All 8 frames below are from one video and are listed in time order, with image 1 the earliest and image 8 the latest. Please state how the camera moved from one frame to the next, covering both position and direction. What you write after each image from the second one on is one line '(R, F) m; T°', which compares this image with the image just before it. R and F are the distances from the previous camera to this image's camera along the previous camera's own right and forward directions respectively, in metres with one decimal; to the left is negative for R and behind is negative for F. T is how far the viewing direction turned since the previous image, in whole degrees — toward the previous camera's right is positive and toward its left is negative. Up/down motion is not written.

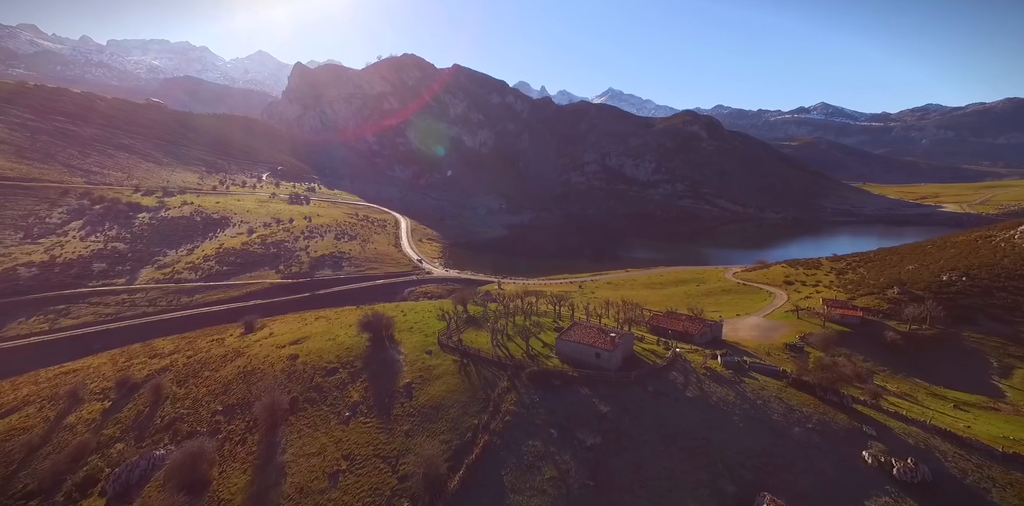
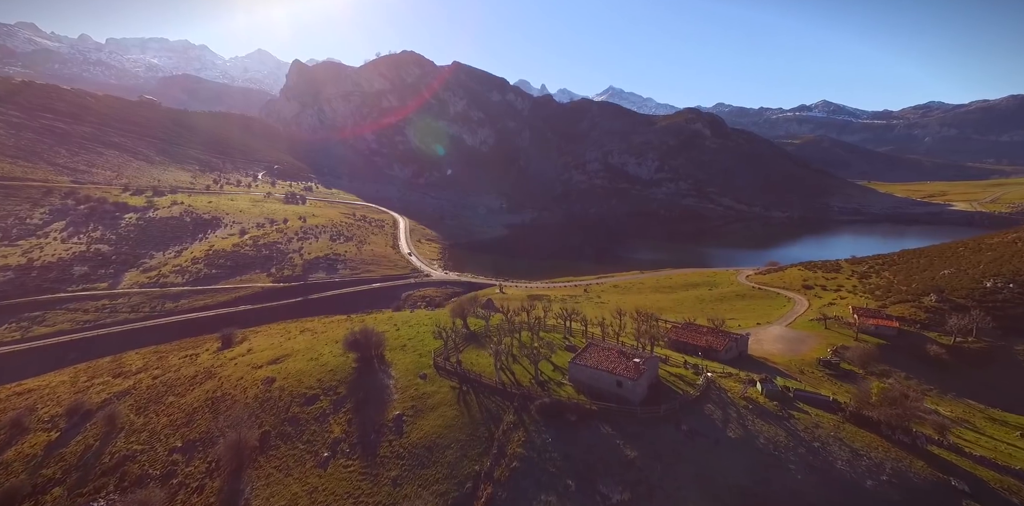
(-0.3, +3.8) m; 0°
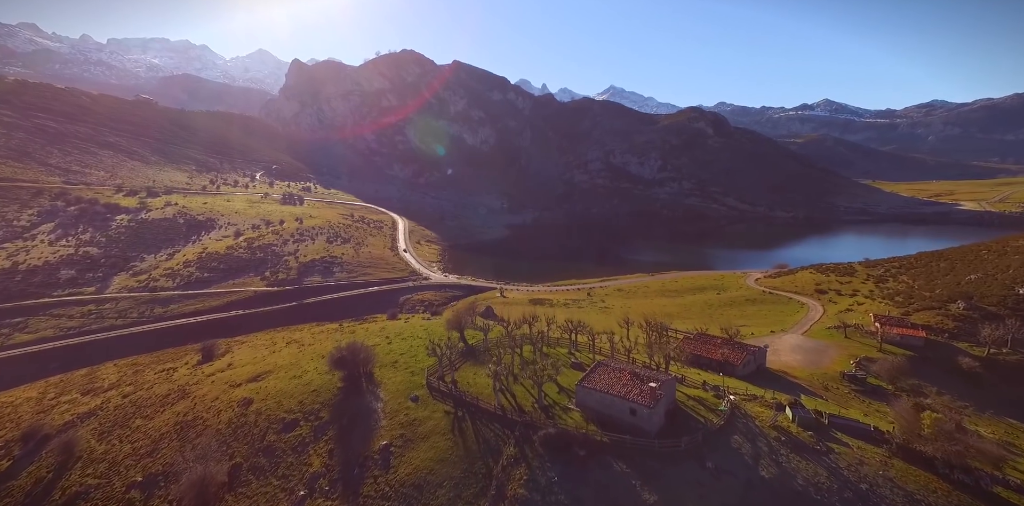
(0.0, +2.5) m; 0°
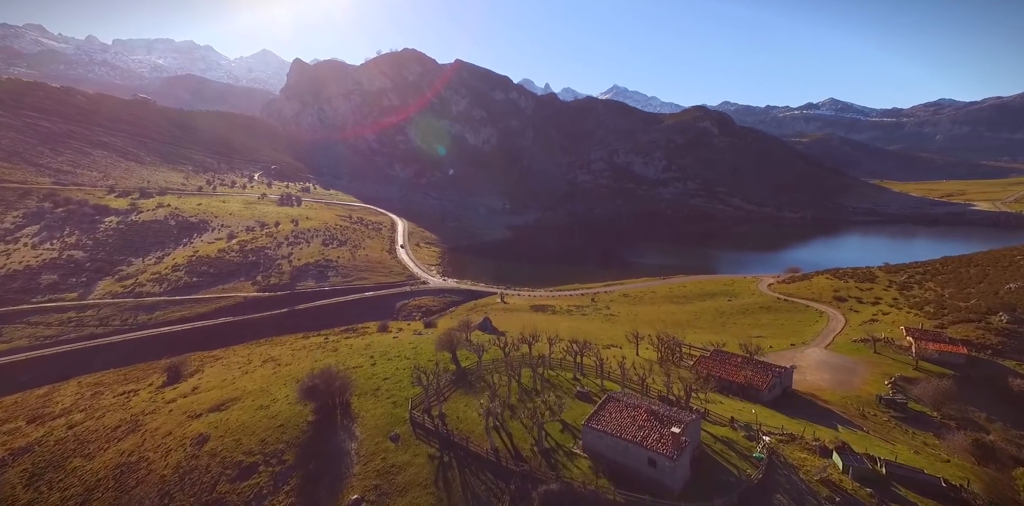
(+0.3, +3.4) m; 0°
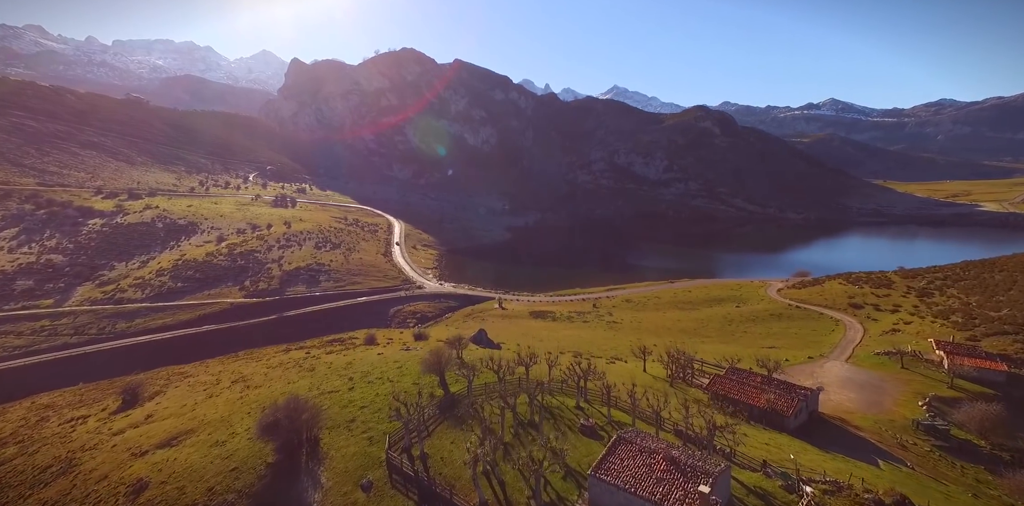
(+0.3, +3.1) m; 0°
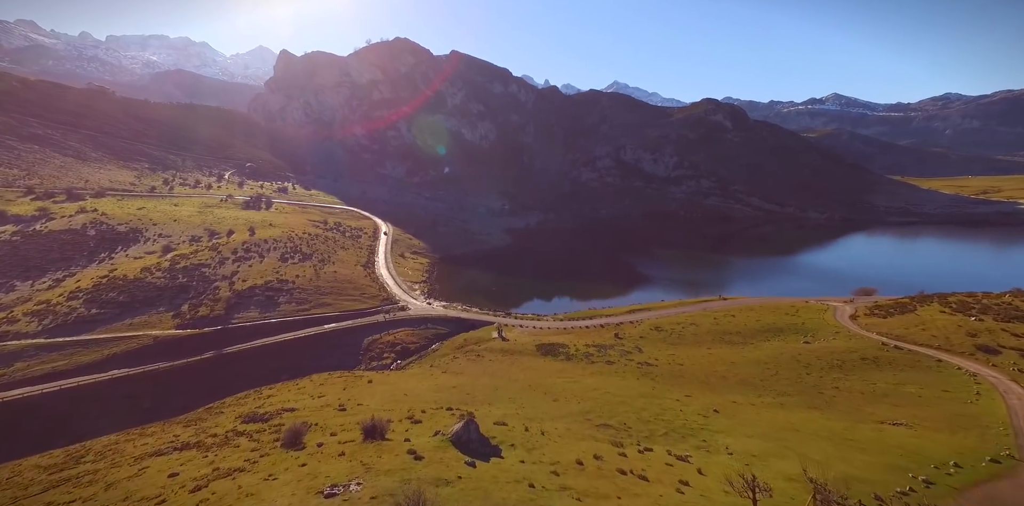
(-0.4, +15.5) m; 0°
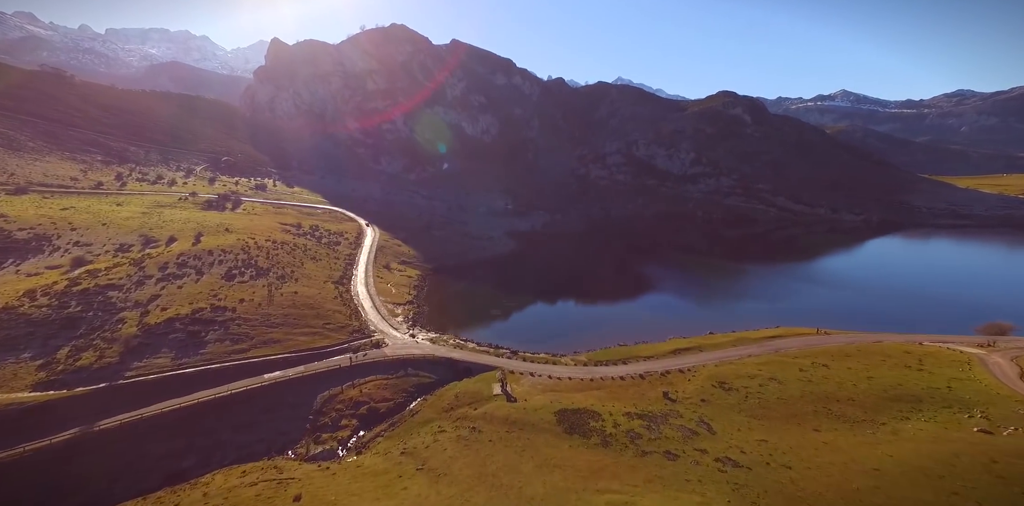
(-0.7, +18.0) m; 0°
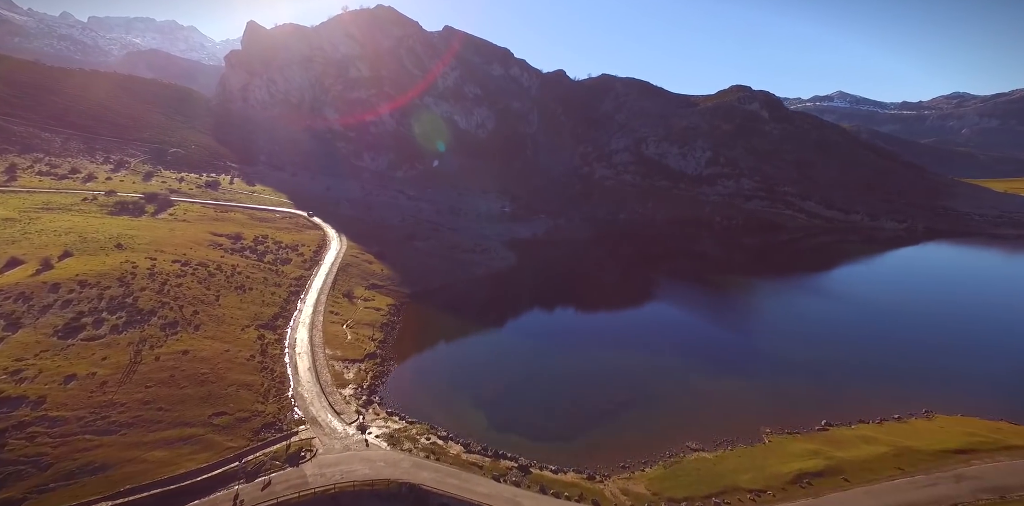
(-1.3, +23.9) m; +1°
